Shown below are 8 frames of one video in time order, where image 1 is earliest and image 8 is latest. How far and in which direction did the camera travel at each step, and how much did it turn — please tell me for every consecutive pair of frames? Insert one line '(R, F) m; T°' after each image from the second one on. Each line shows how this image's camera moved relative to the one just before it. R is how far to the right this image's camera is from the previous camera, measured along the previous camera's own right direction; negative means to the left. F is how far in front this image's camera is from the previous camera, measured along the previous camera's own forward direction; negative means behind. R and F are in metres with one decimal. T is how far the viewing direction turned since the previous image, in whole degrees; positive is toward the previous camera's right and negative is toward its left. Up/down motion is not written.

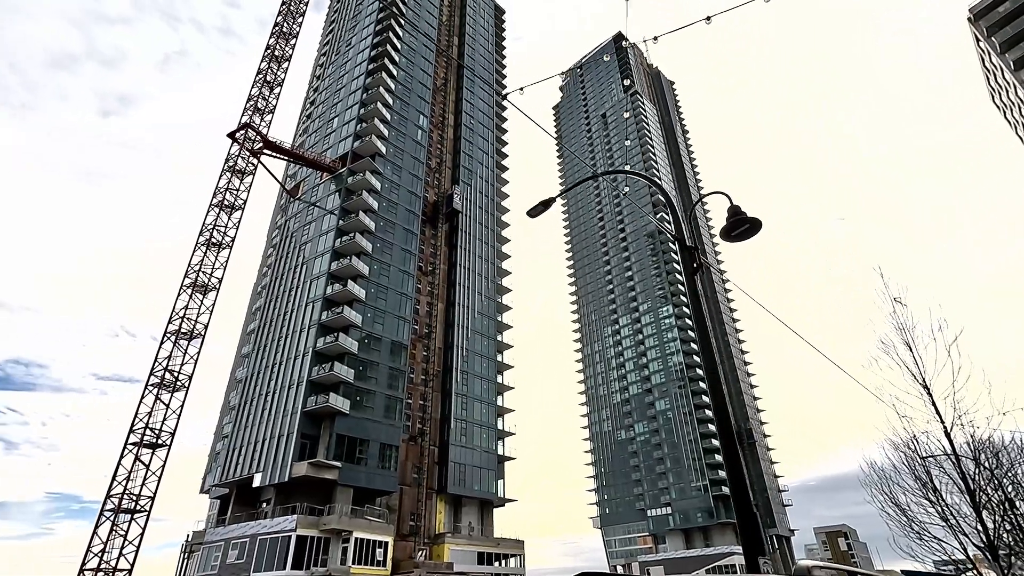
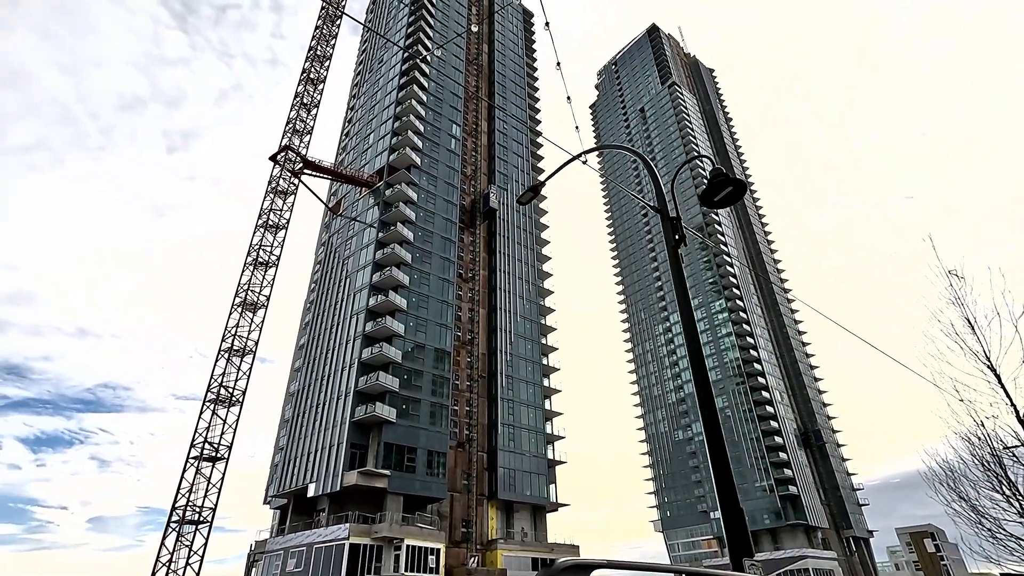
(+0.9, +0.5) m; -5°
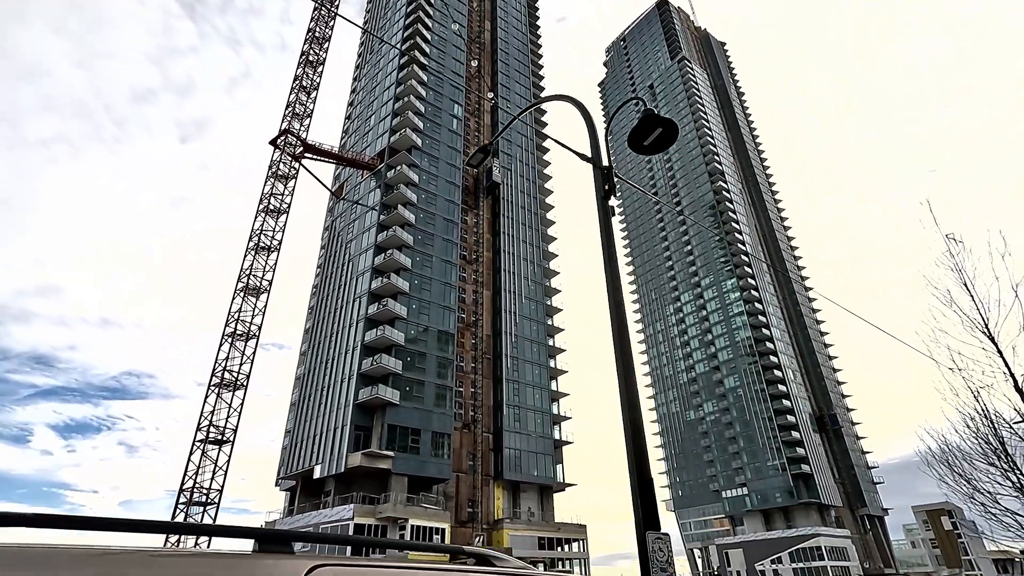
(+1.0, +0.4) m; -1°
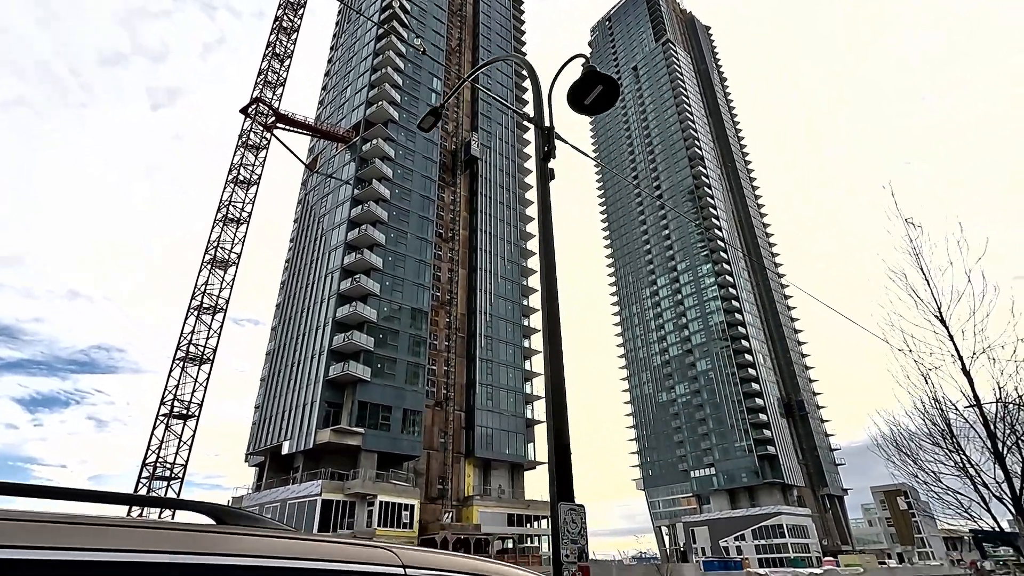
(+0.5, +0.2) m; +2°
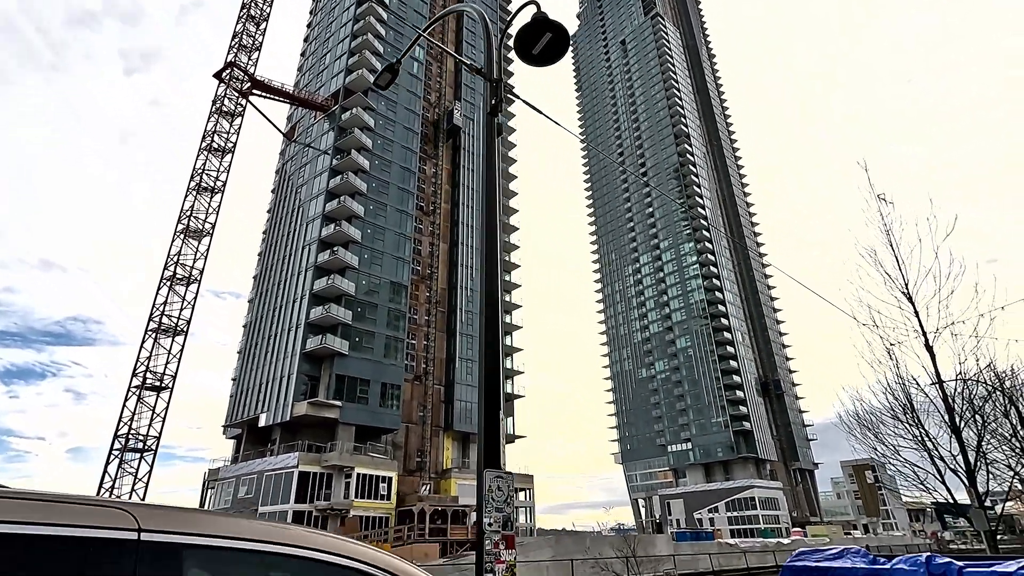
(+0.4, +0.2) m; +2°
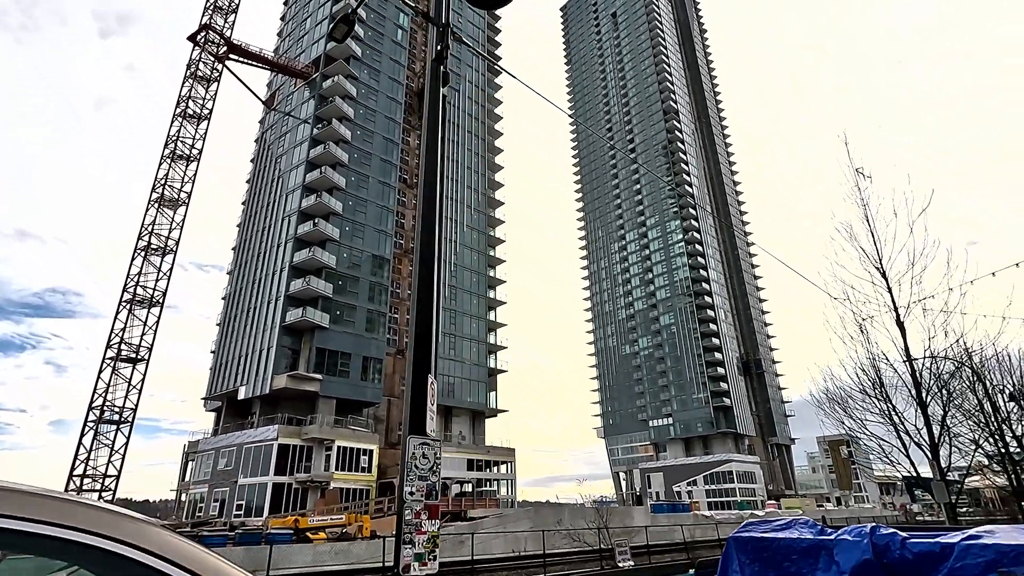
(+0.4, +0.2) m; +1°
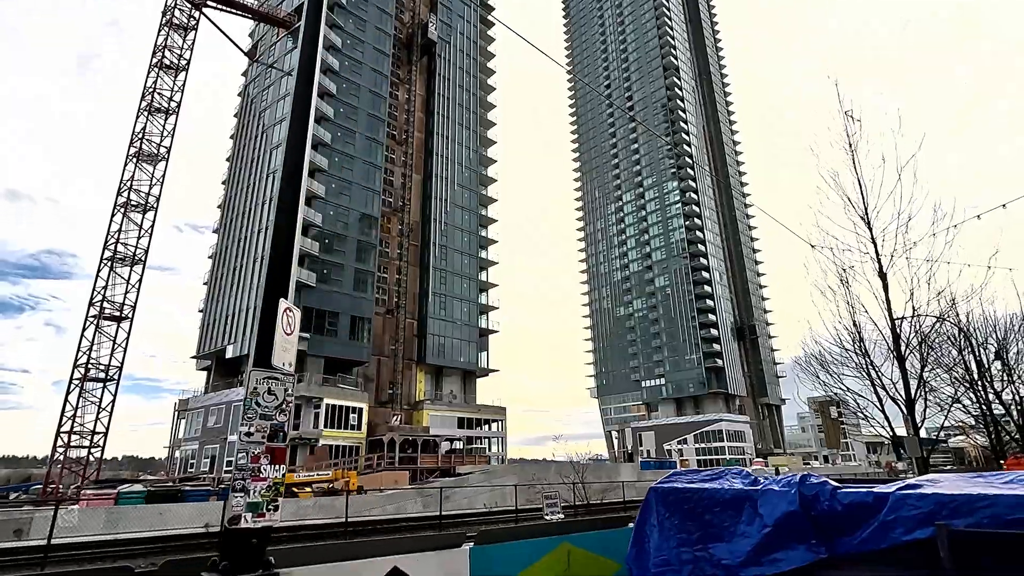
(+0.7, +0.5) m; 0°
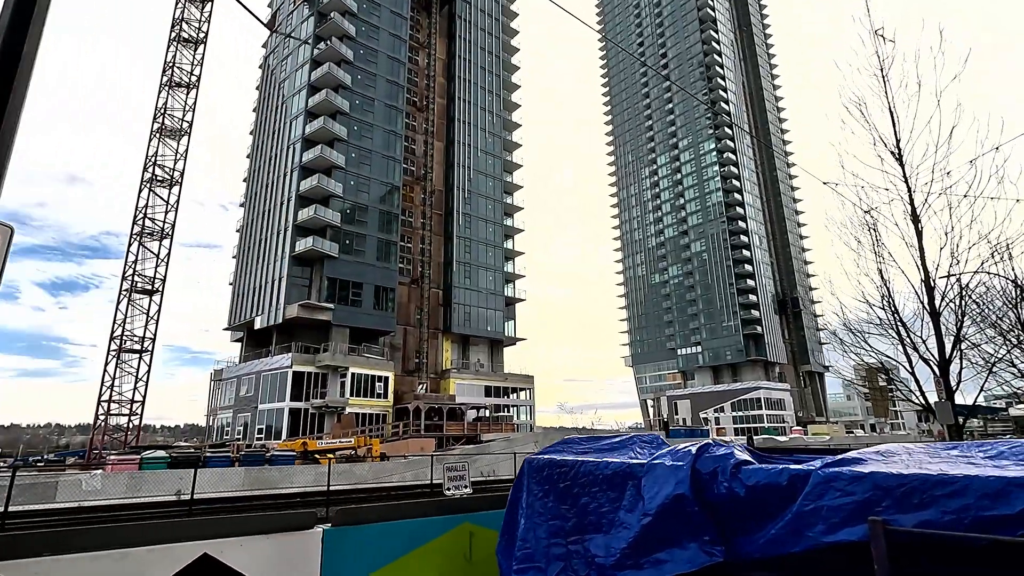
(+1.1, +0.9) m; -4°
